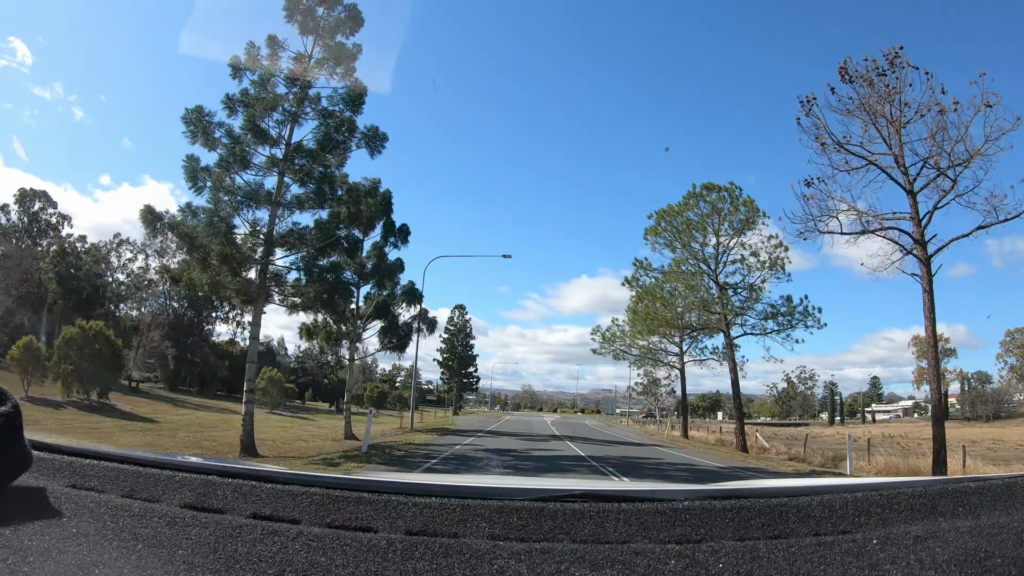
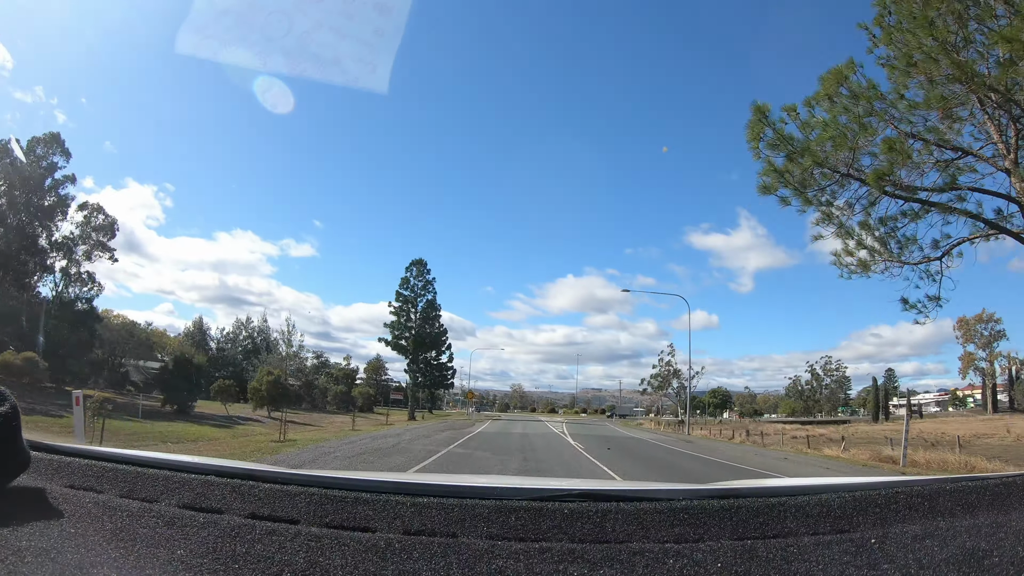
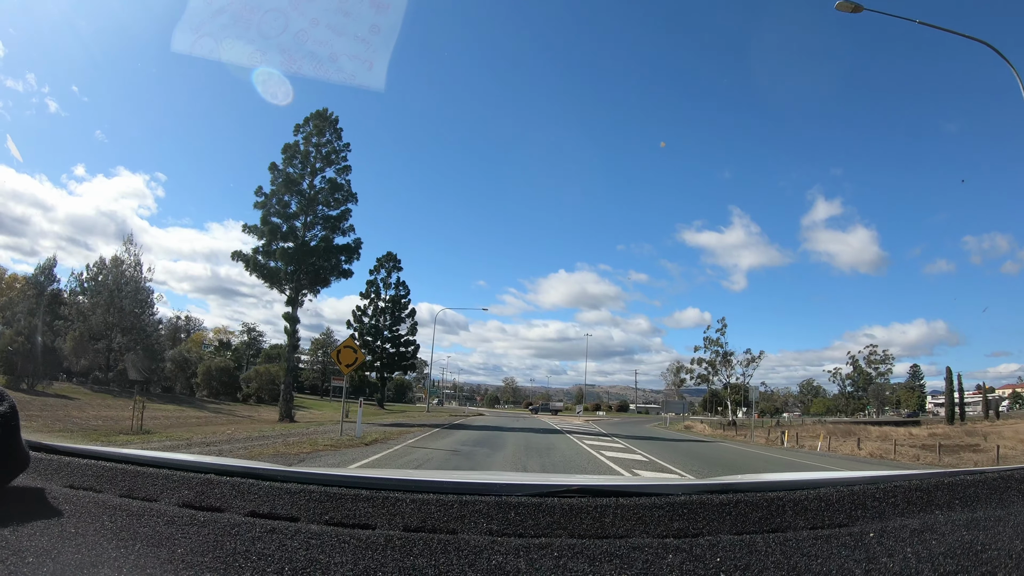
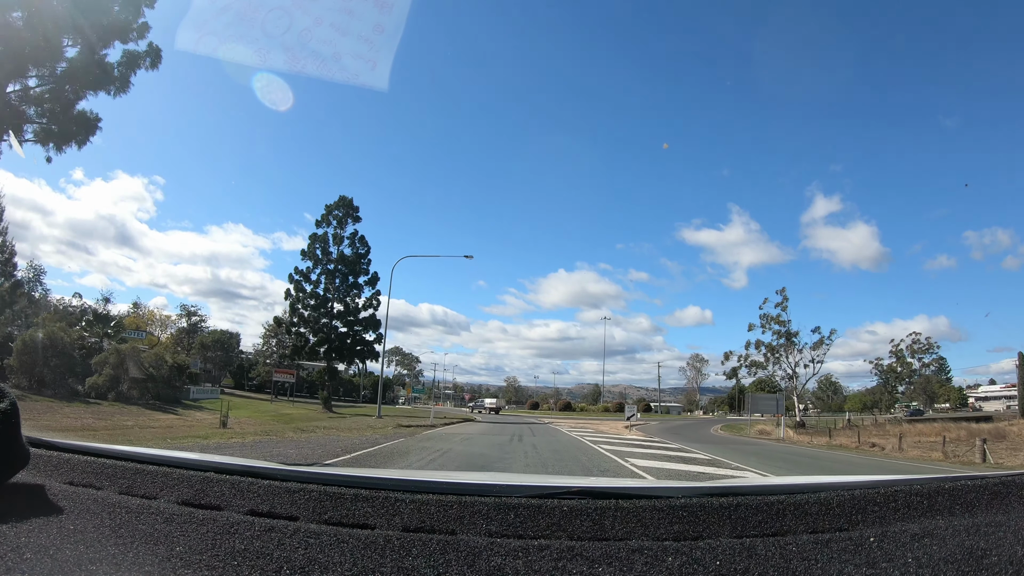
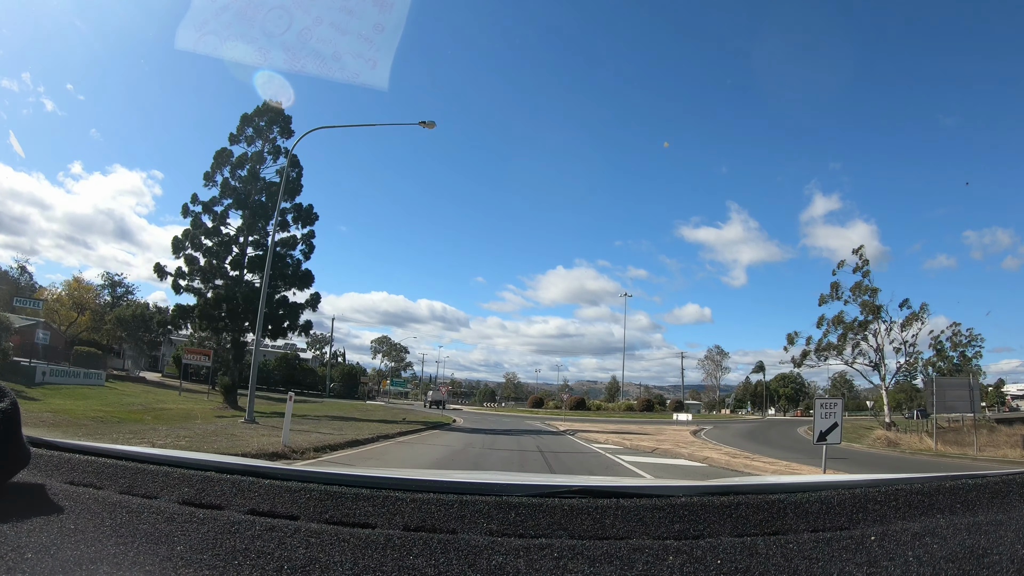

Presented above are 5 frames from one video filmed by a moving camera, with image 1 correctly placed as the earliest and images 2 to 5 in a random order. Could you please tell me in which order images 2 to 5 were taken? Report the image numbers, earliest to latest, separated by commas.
2, 3, 4, 5
